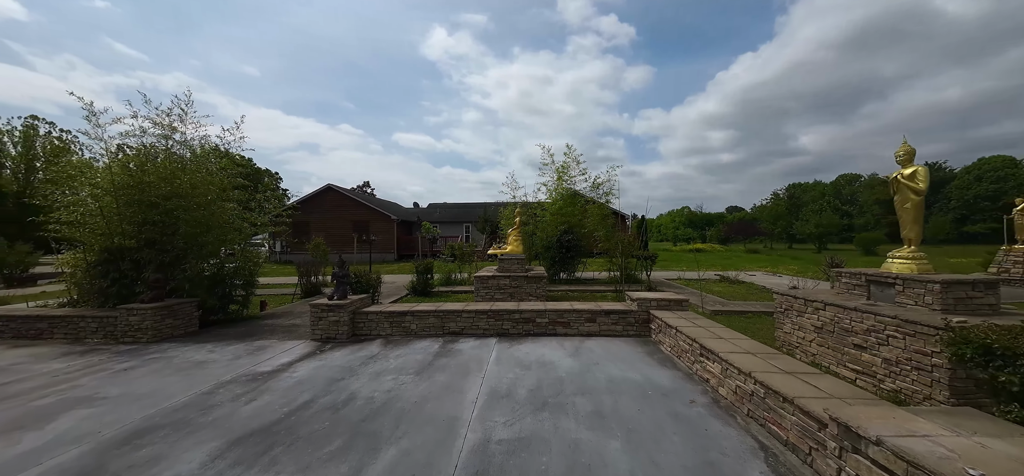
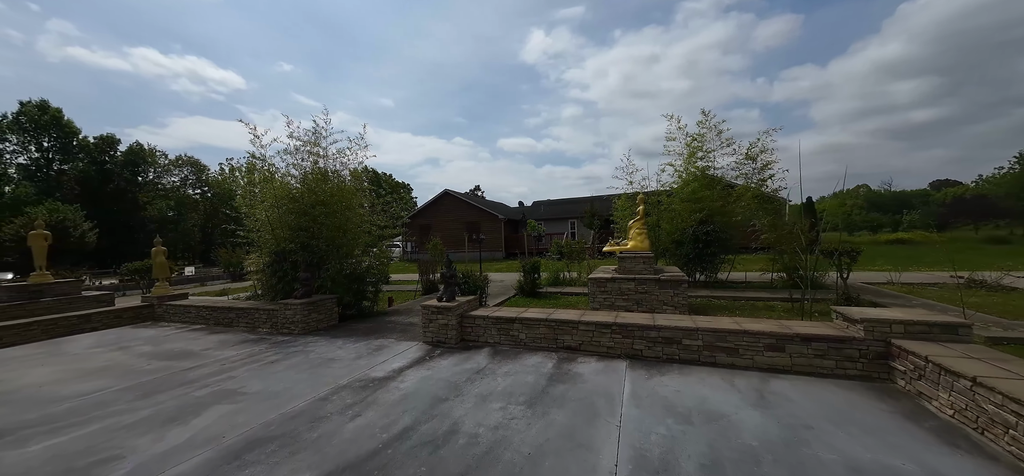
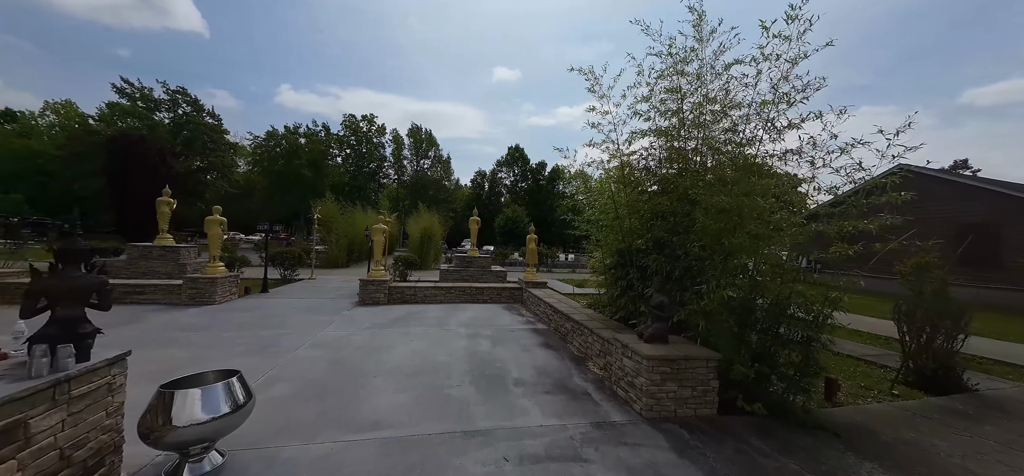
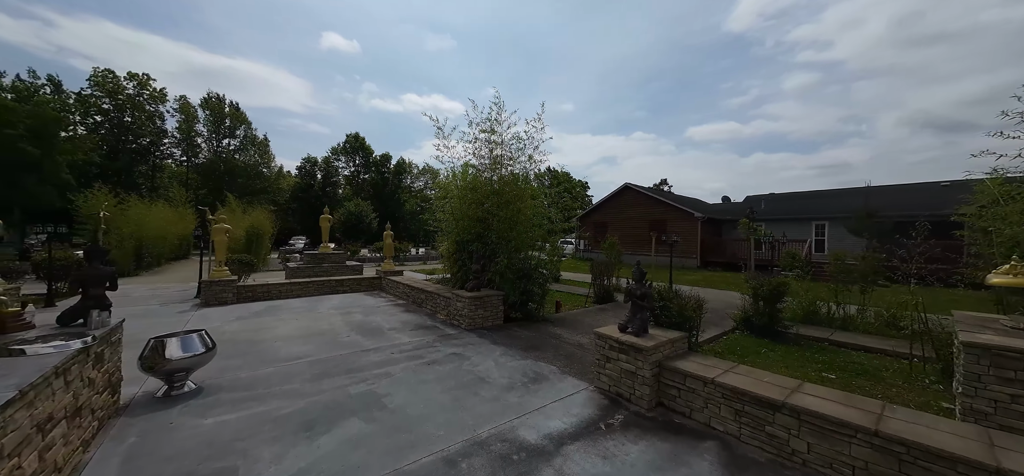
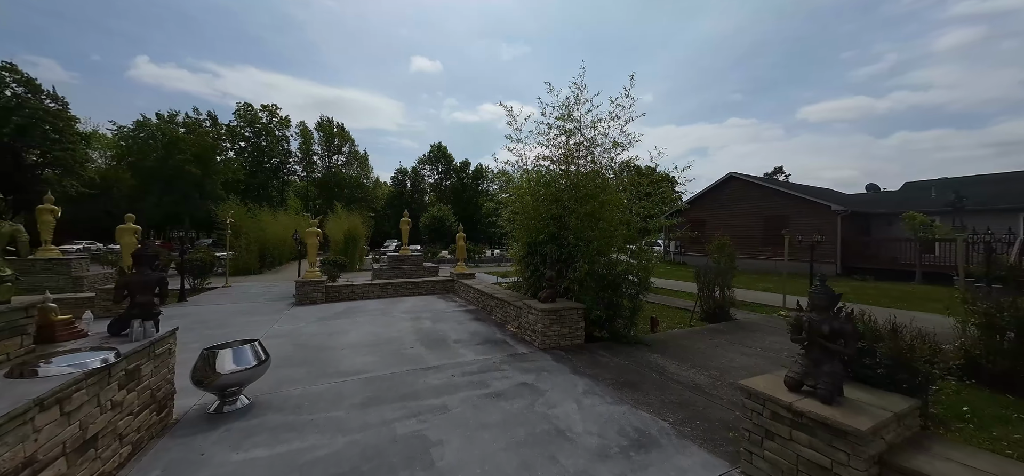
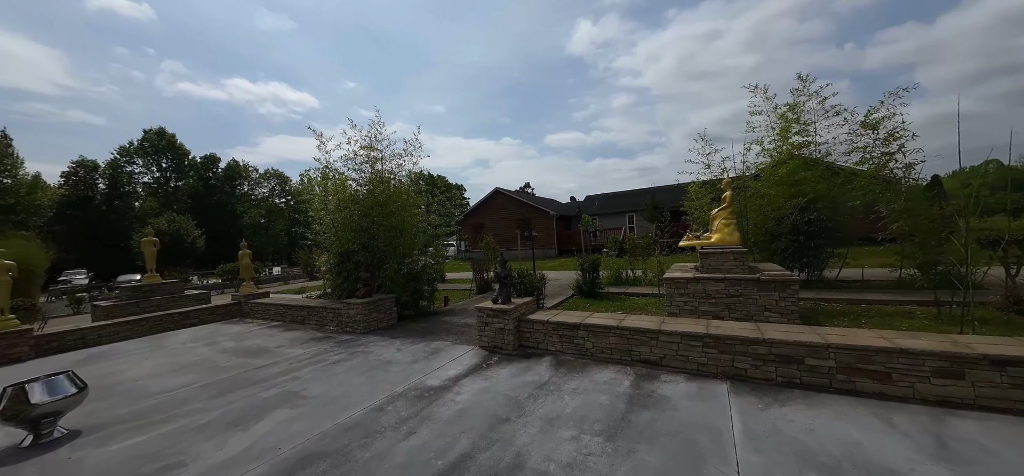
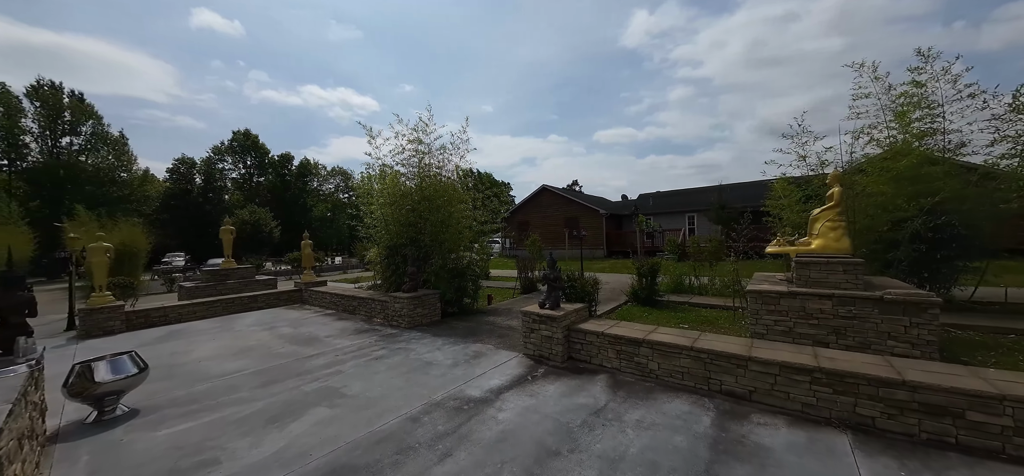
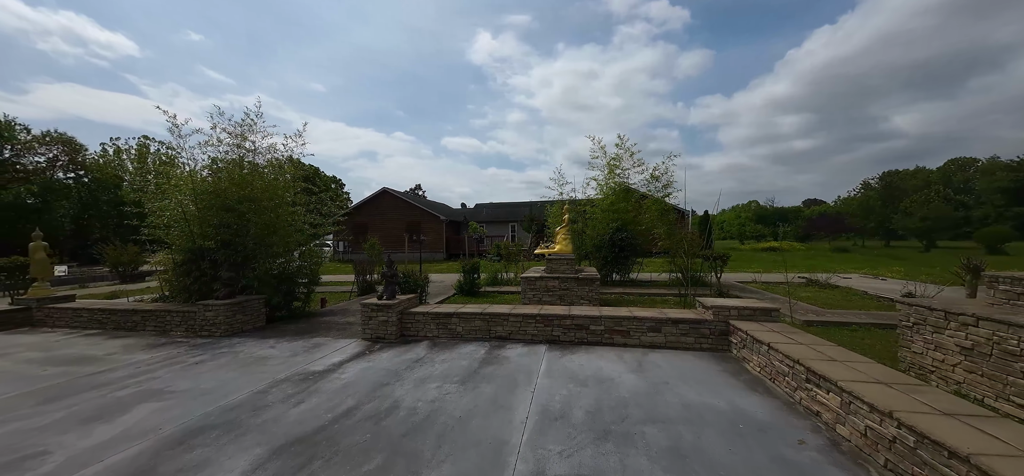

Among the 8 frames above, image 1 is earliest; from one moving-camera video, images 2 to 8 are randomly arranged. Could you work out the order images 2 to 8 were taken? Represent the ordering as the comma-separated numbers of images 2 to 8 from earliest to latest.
8, 2, 6, 7, 4, 5, 3
